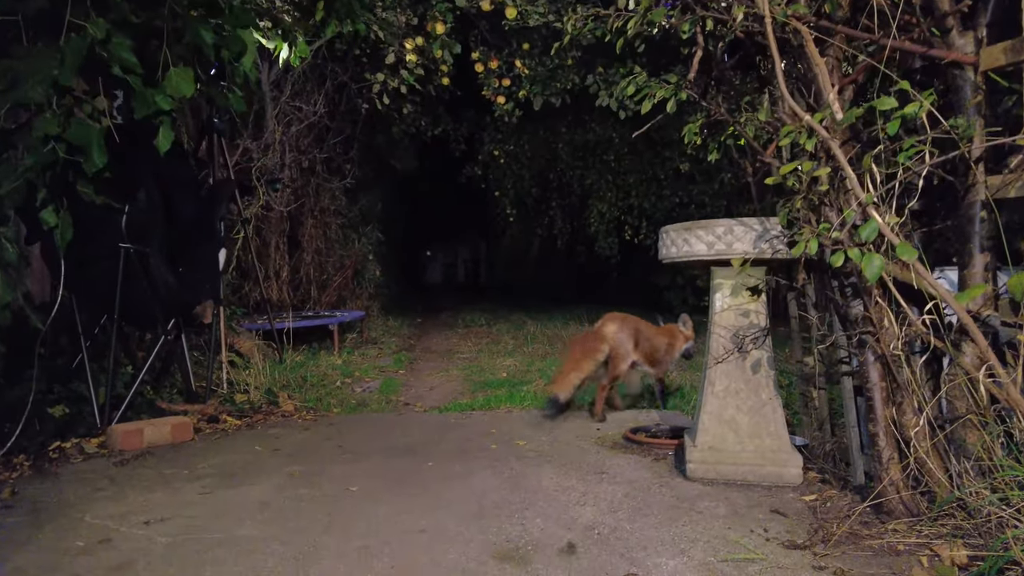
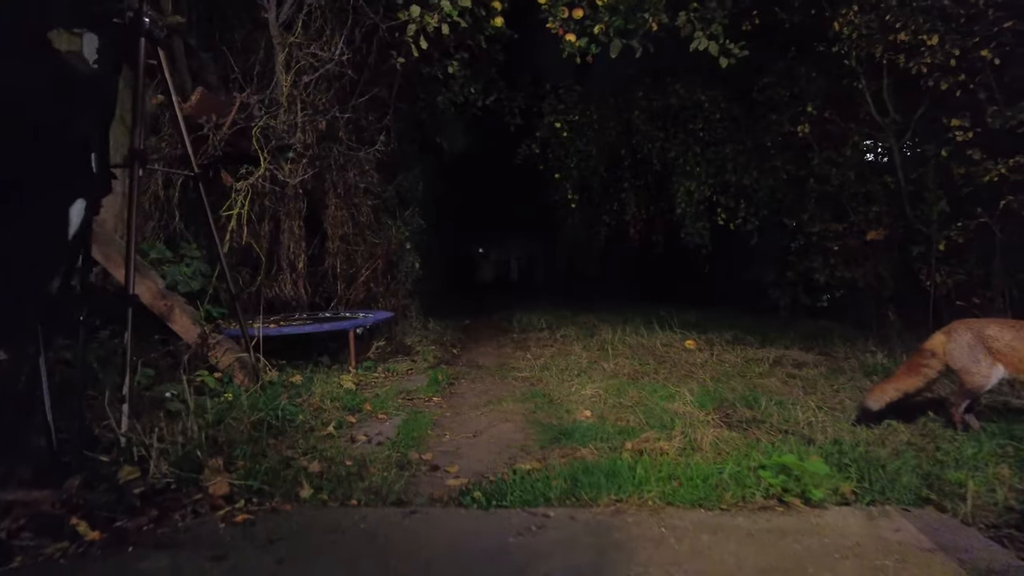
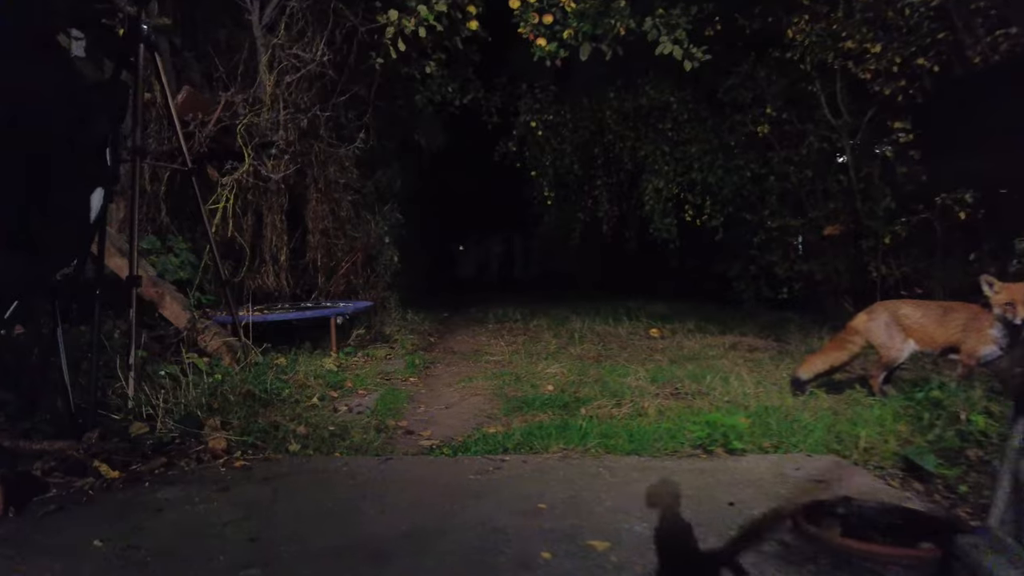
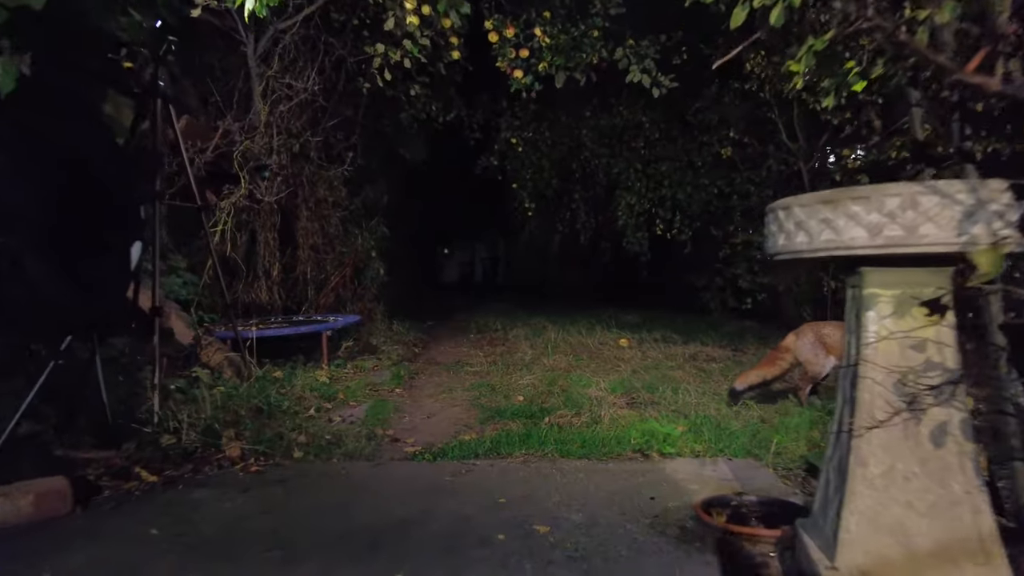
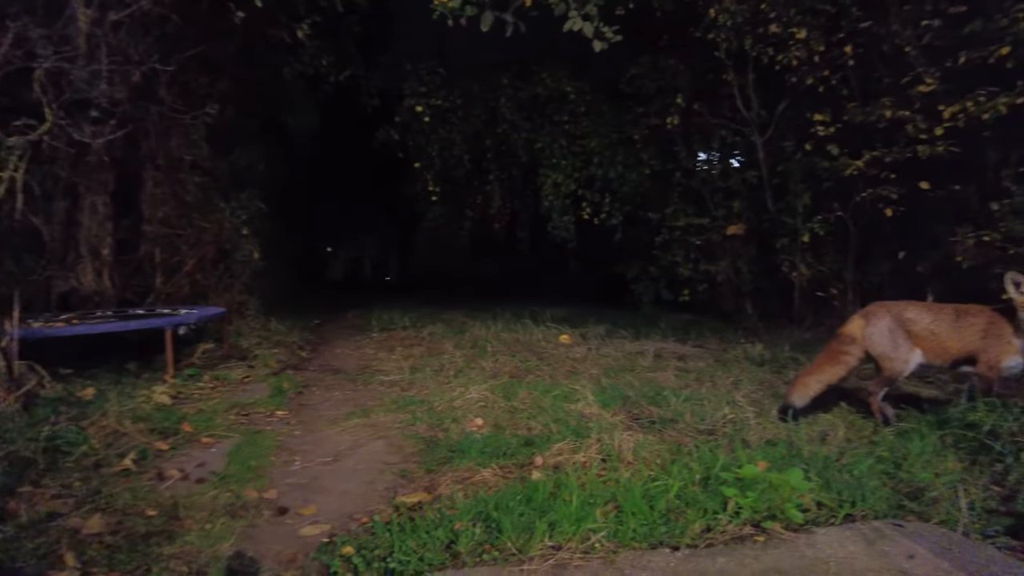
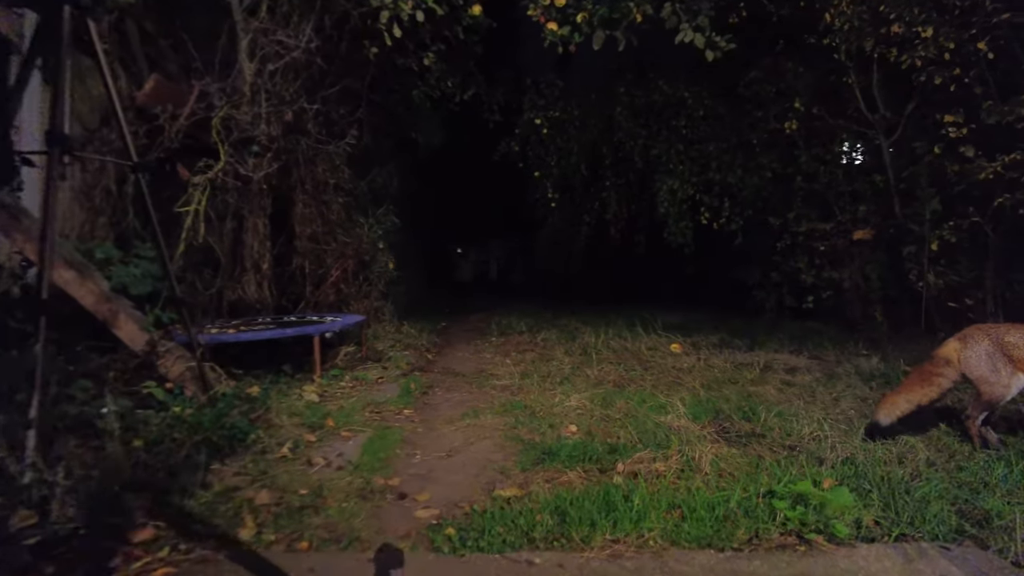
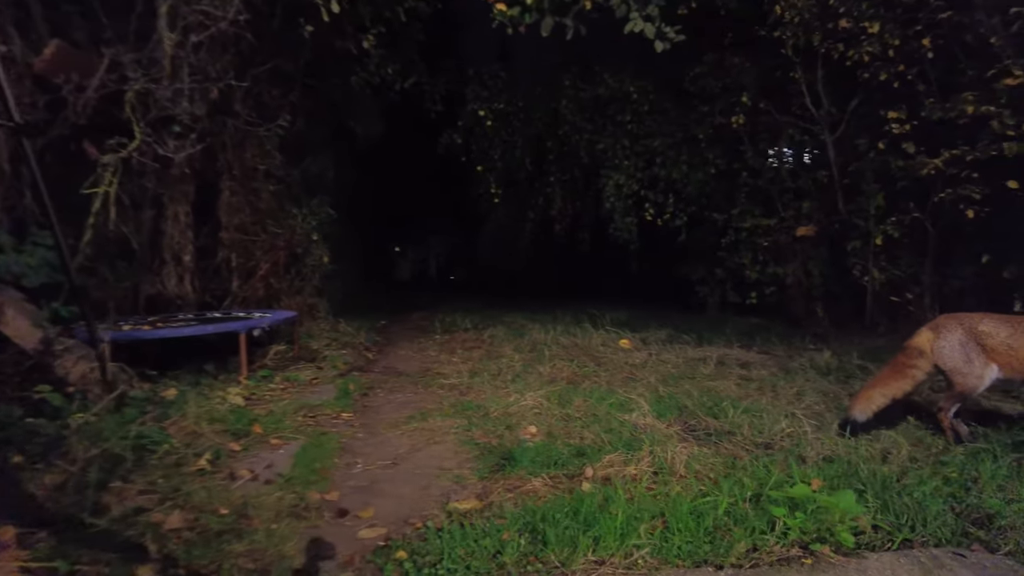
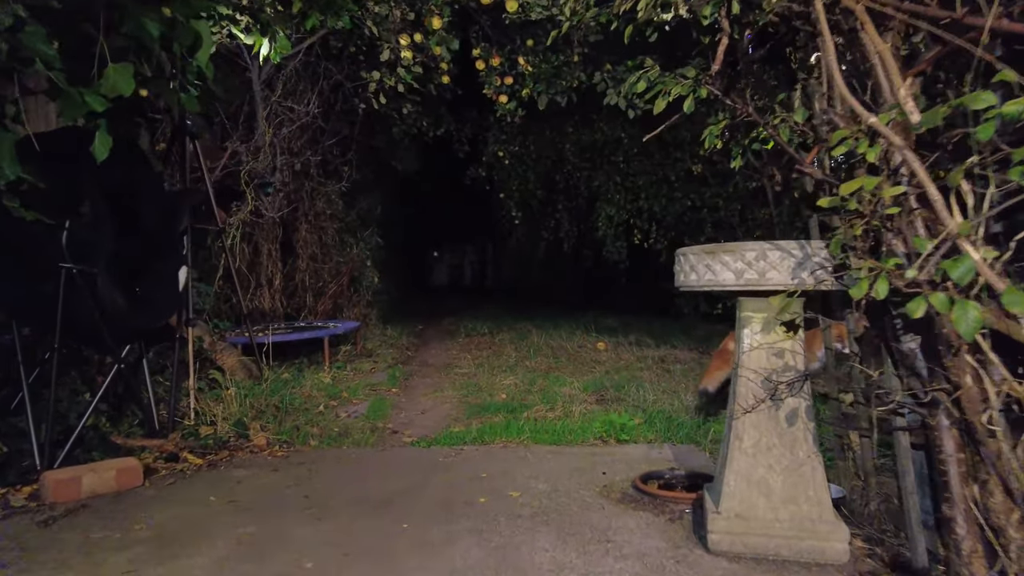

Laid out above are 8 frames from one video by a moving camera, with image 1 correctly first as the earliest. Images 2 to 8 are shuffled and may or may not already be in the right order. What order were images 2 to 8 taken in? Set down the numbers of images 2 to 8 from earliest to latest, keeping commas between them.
8, 4, 3, 2, 6, 7, 5
